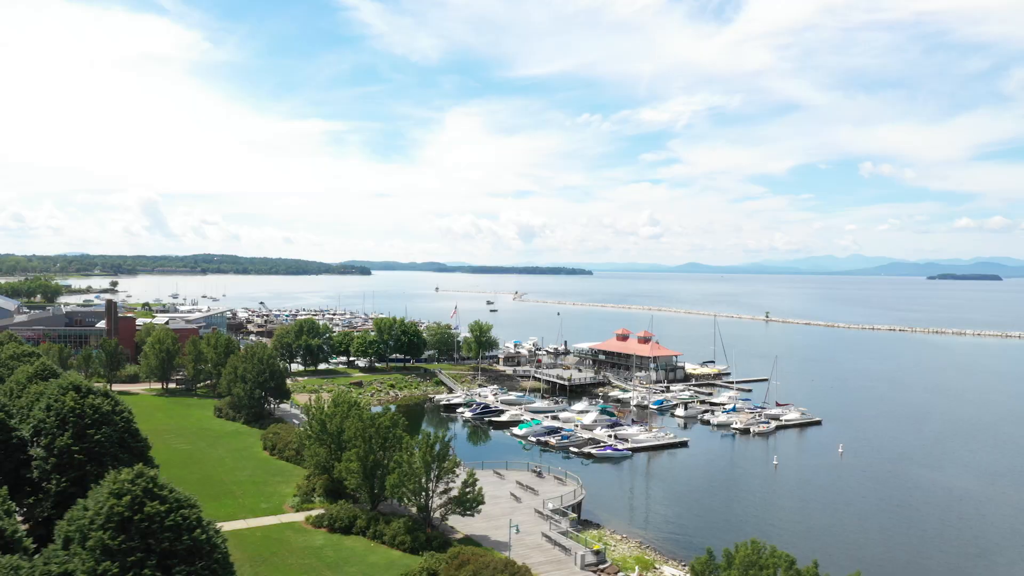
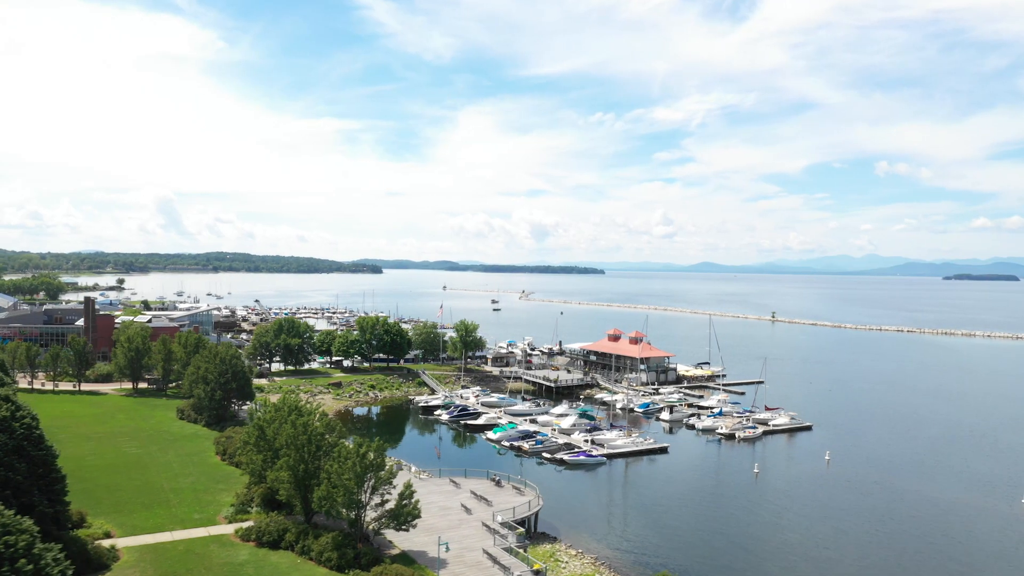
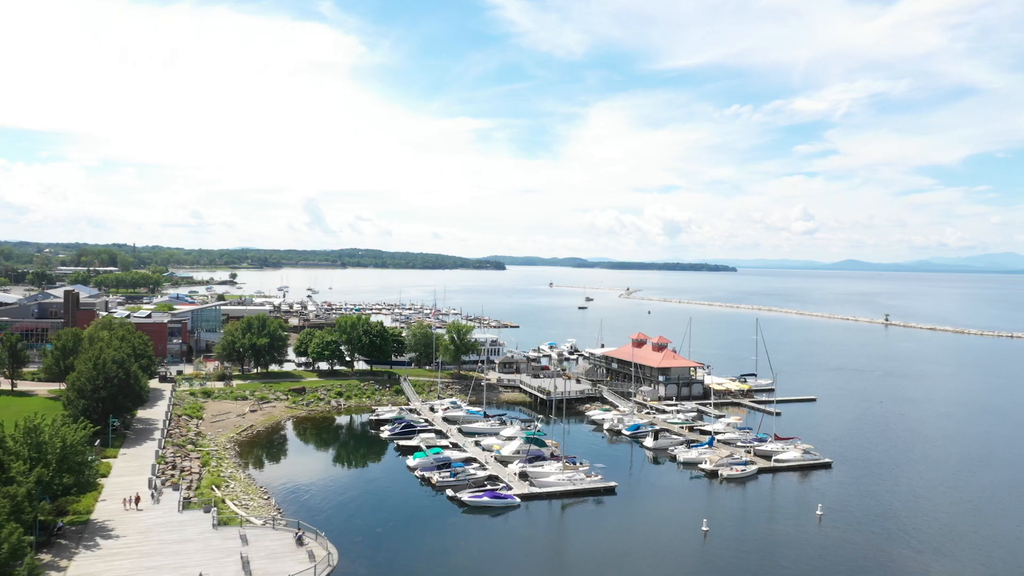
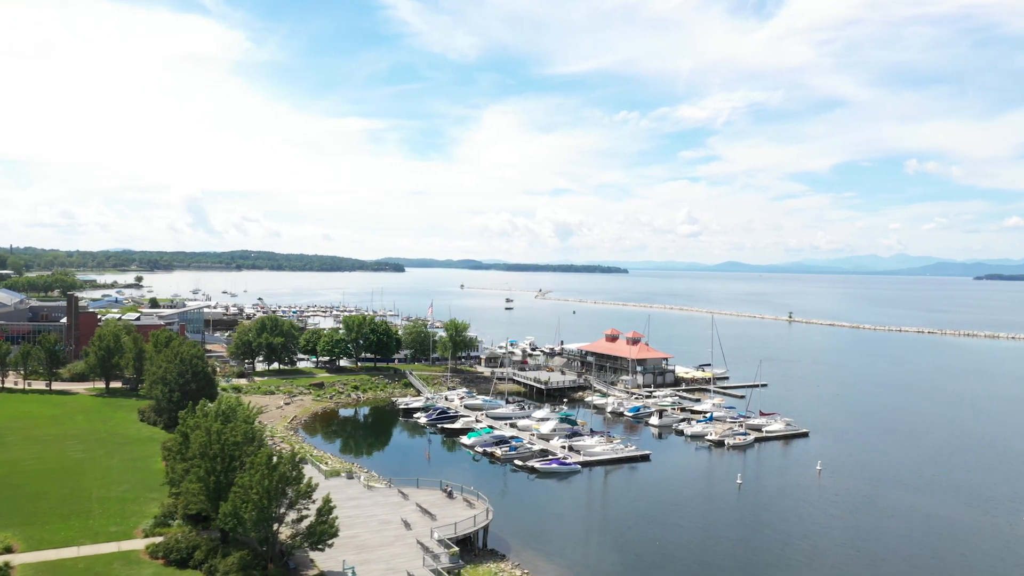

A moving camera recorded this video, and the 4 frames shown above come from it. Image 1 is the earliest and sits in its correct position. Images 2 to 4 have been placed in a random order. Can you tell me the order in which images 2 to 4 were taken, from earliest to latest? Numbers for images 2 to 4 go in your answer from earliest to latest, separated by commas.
2, 4, 3
